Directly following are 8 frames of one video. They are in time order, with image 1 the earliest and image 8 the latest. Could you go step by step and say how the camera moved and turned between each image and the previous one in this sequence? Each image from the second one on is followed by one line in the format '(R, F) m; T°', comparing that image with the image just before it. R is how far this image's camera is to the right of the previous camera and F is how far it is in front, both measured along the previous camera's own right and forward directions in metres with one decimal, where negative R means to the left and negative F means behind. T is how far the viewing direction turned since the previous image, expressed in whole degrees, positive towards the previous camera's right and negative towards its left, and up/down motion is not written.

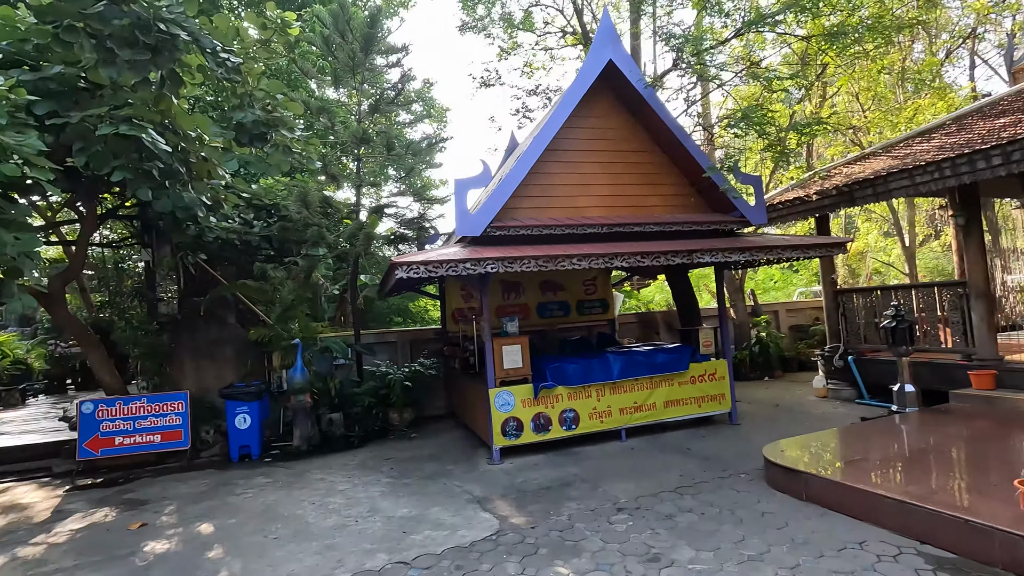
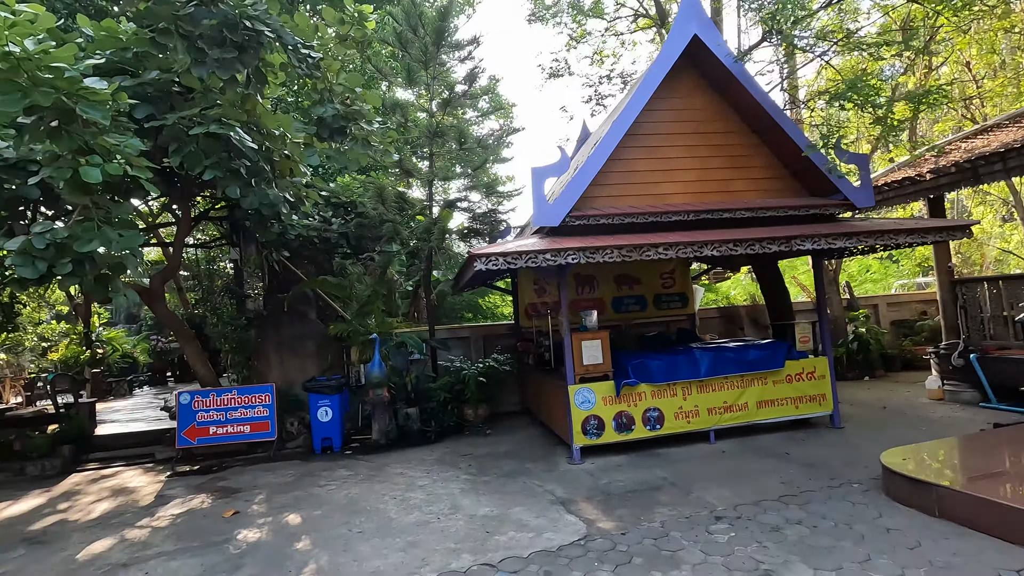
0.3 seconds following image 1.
(-0.2, +0.2) m; -7°
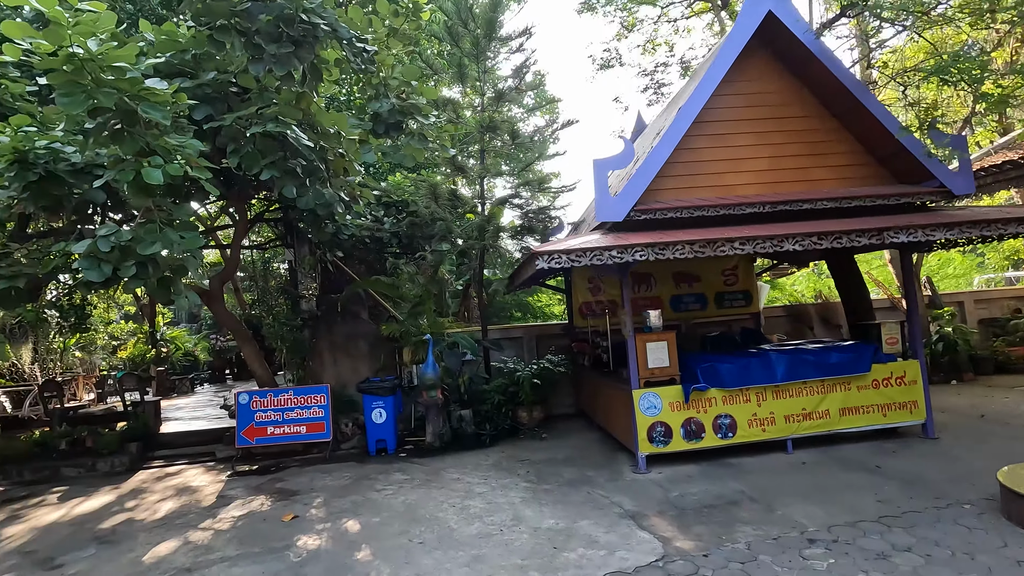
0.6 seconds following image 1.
(-0.2, +0.3) m; -5°
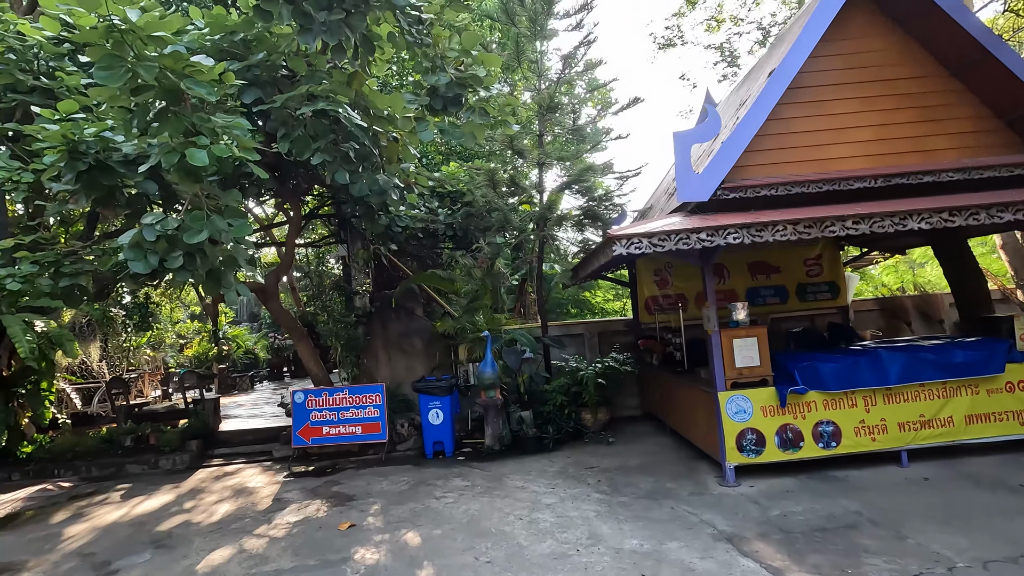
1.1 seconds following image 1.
(-0.2, +0.5) m; -5°
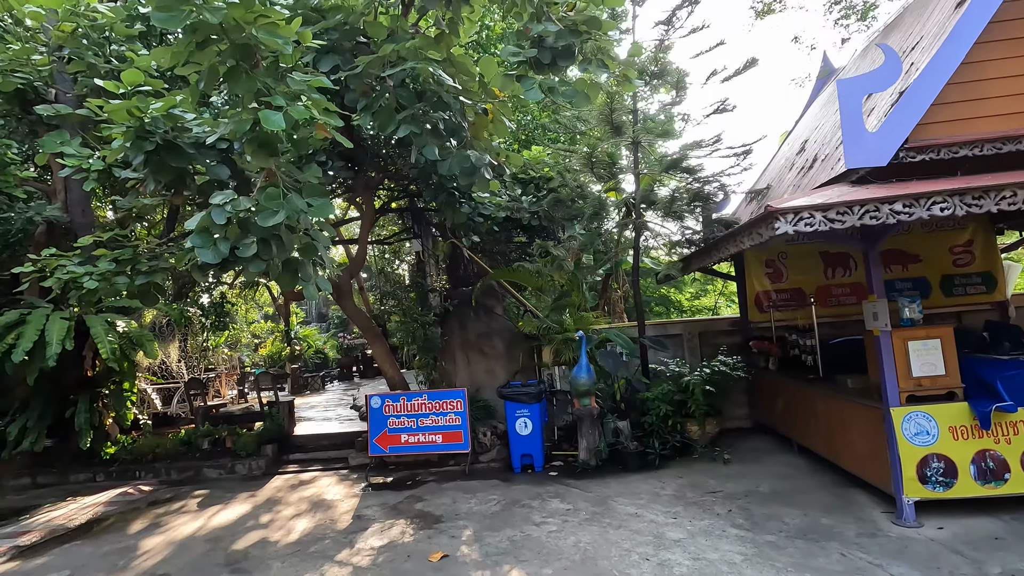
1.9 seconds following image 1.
(-0.5, +0.7) m; -6°
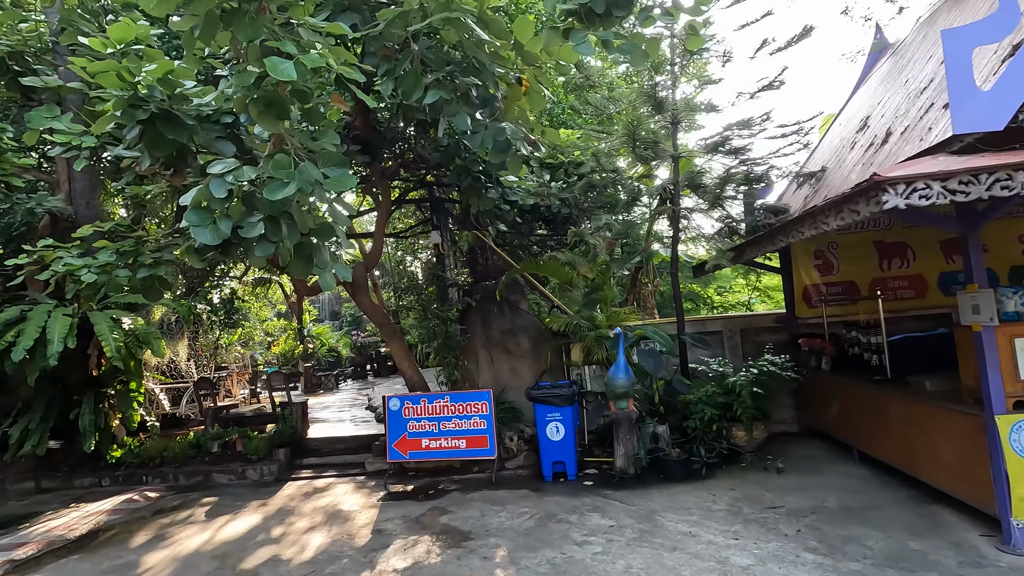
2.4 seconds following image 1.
(-0.2, +0.5) m; -1°
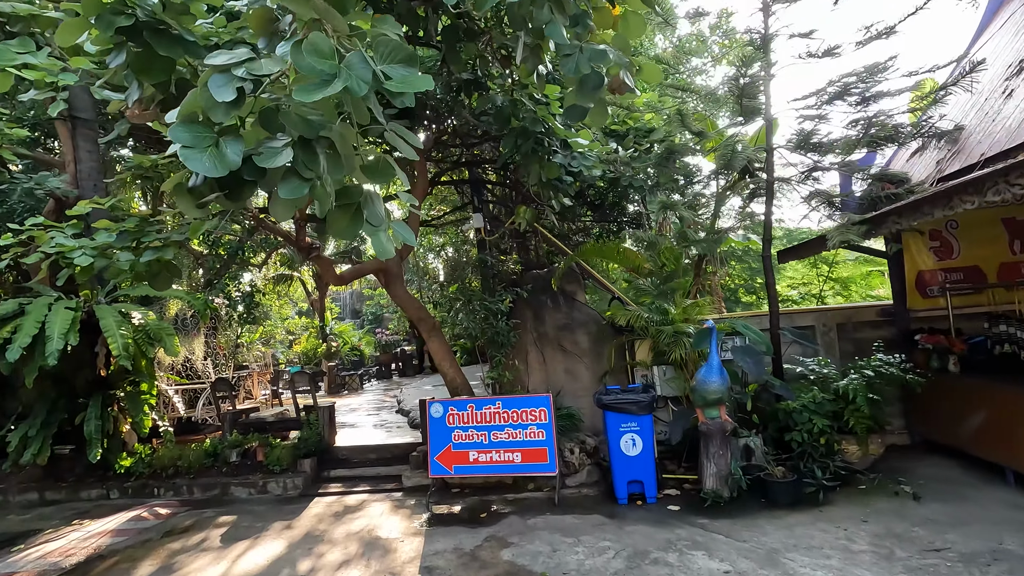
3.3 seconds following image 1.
(-0.5, +0.9) m; -2°
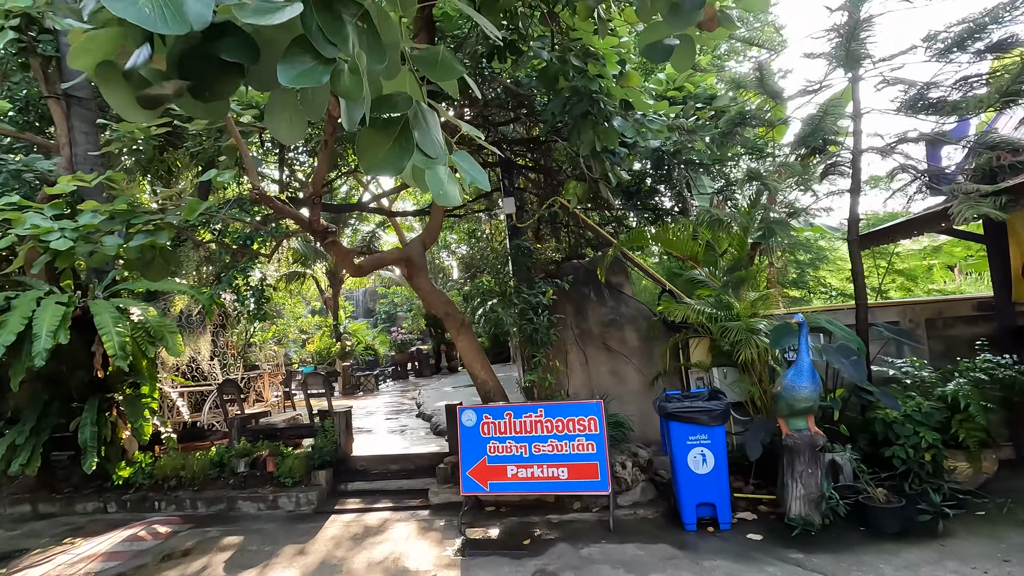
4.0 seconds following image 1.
(-0.3, +0.7) m; -1°
